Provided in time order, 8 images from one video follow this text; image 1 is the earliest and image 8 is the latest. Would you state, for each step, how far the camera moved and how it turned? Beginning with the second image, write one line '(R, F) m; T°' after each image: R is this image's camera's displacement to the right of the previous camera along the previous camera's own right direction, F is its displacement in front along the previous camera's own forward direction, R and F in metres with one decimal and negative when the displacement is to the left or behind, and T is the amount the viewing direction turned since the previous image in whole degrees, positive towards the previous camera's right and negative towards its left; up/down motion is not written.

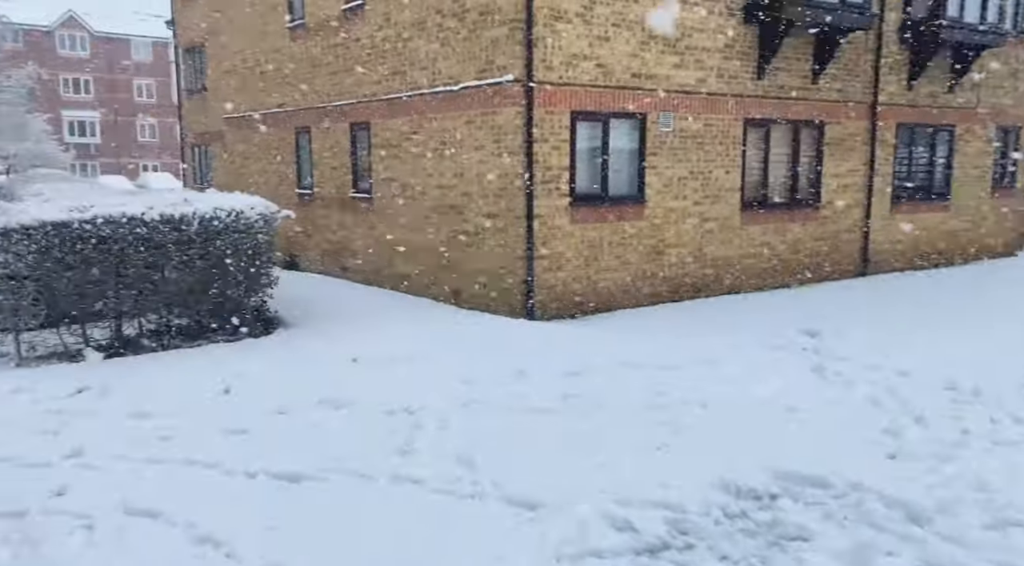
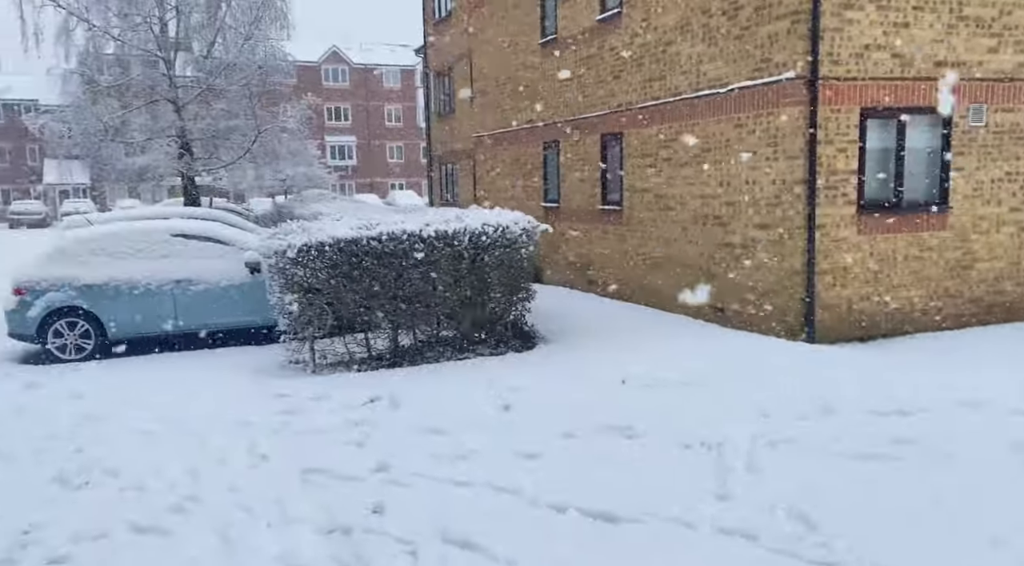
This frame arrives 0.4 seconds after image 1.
(-0.5, +0.3) m; -16°
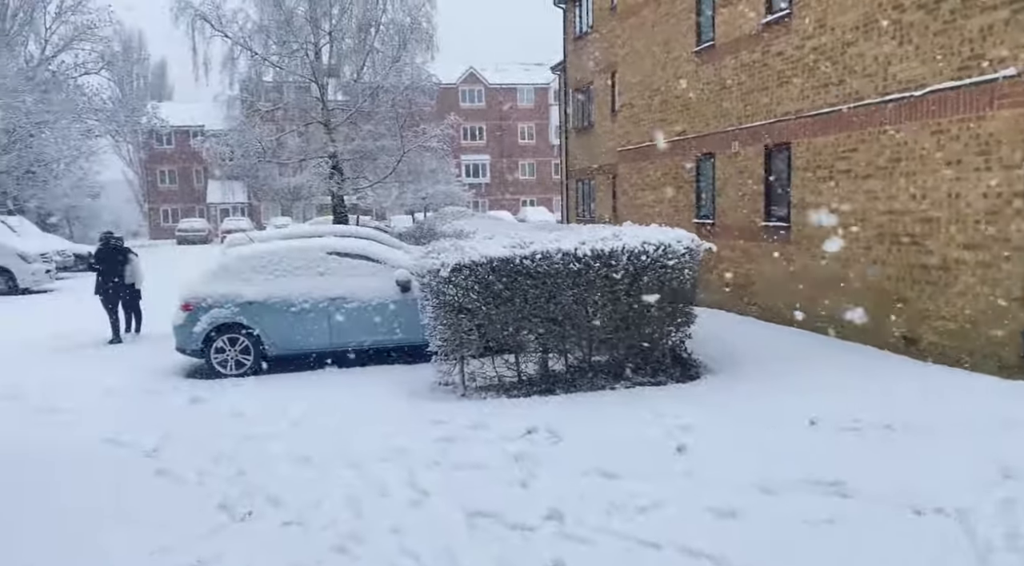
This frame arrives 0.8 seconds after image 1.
(-0.3, +0.4) m; -10°
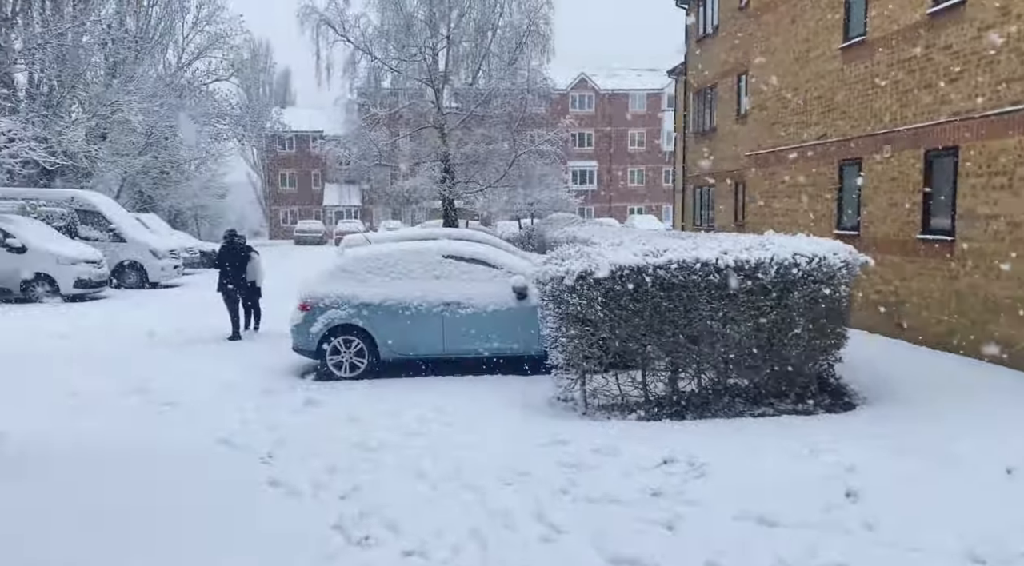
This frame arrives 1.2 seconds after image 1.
(-0.2, +0.5) m; -8°
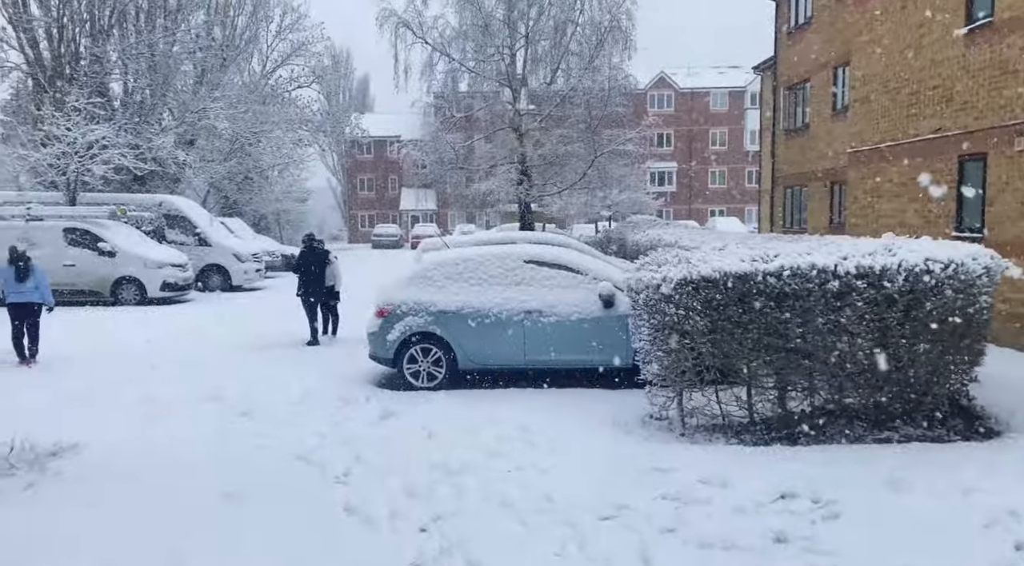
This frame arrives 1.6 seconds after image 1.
(-0.1, +0.5) m; -5°
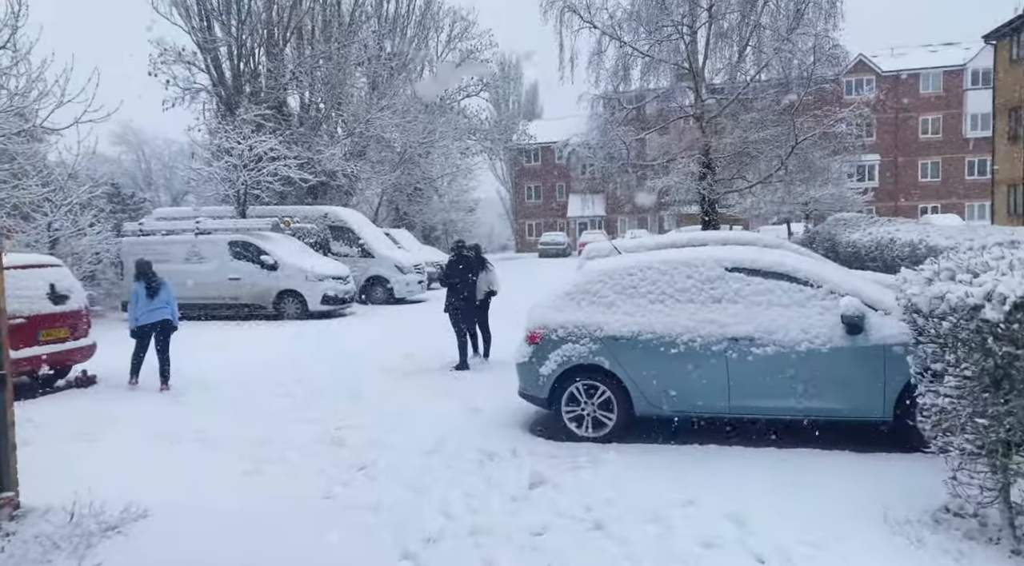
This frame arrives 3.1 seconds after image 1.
(-0.2, +2.0) m; -13°
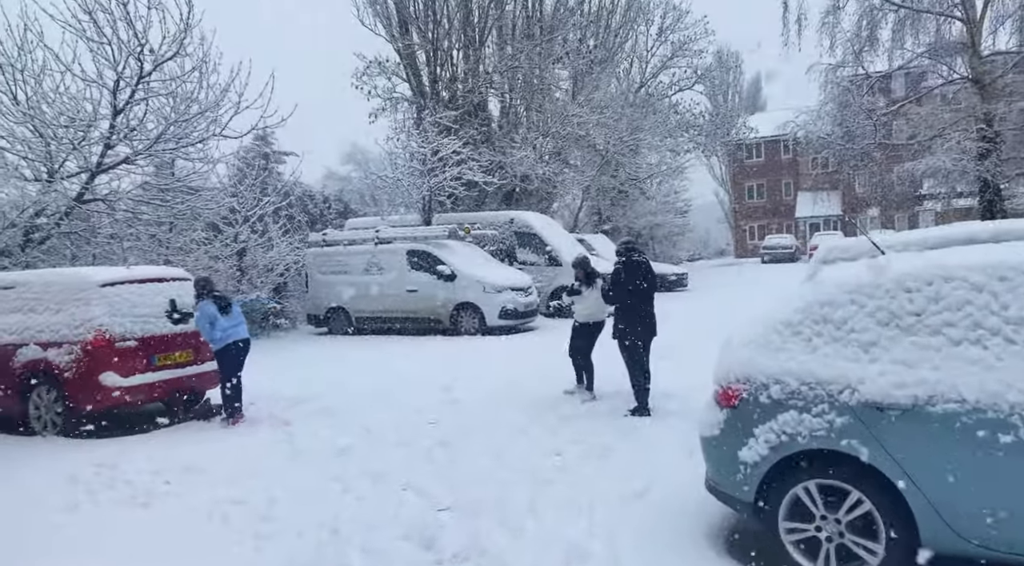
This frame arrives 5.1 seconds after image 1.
(+0.2, +2.5) m; -16°
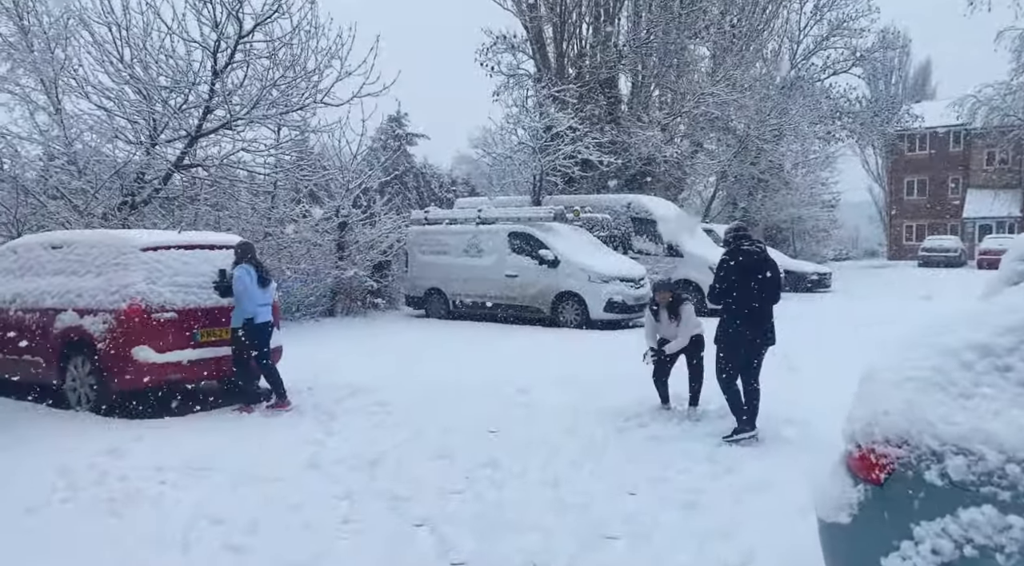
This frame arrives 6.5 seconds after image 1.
(+0.4, +1.4) m; -10°
